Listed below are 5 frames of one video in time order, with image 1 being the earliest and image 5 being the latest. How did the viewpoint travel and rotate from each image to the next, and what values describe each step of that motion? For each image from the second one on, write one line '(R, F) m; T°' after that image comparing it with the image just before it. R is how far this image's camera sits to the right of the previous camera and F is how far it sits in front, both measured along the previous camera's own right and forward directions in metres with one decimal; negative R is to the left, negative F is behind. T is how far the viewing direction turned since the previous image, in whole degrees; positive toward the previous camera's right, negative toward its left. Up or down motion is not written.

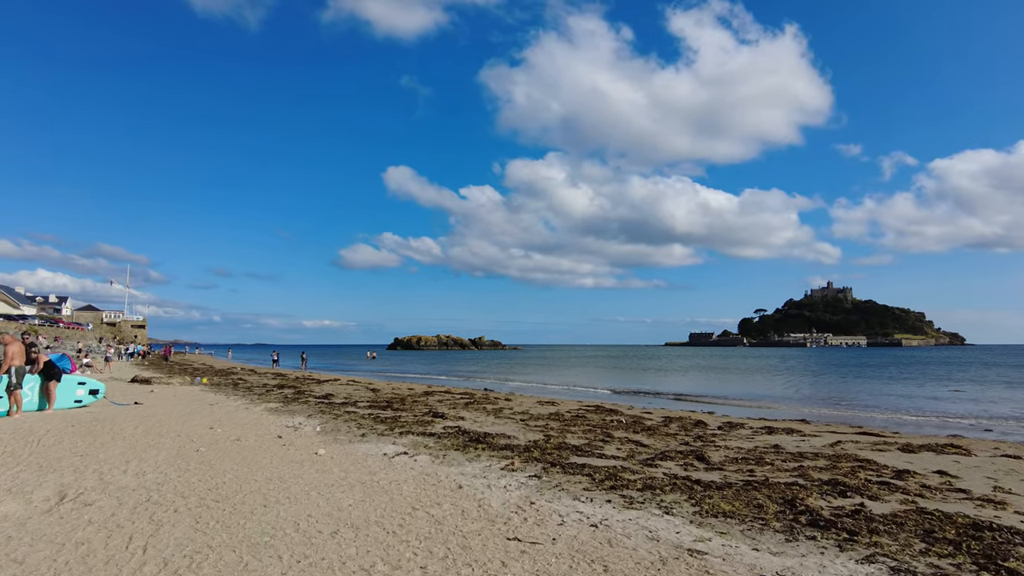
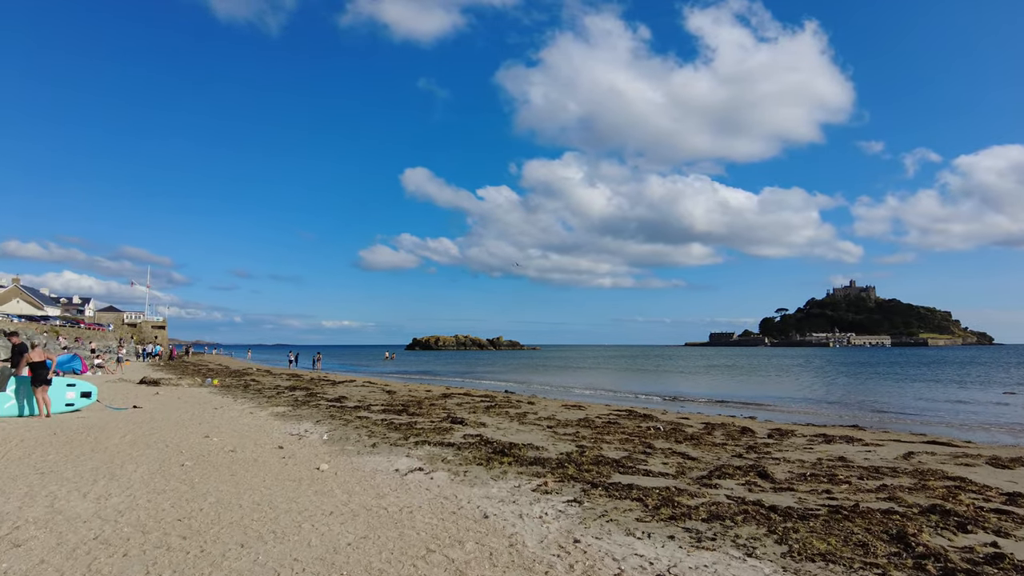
(-0.2, +1.4) m; -2°
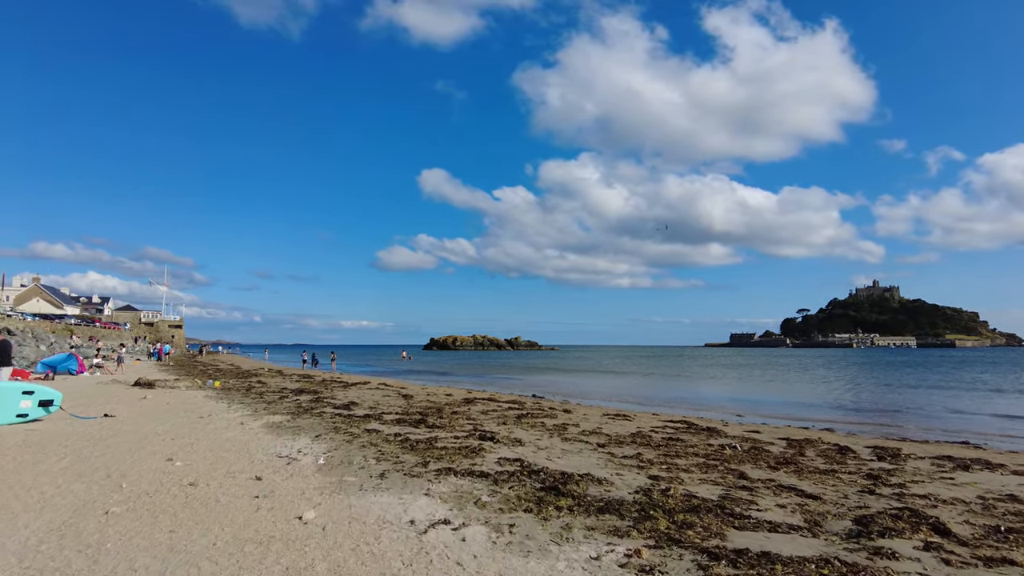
(-0.5, +2.8) m; -1°
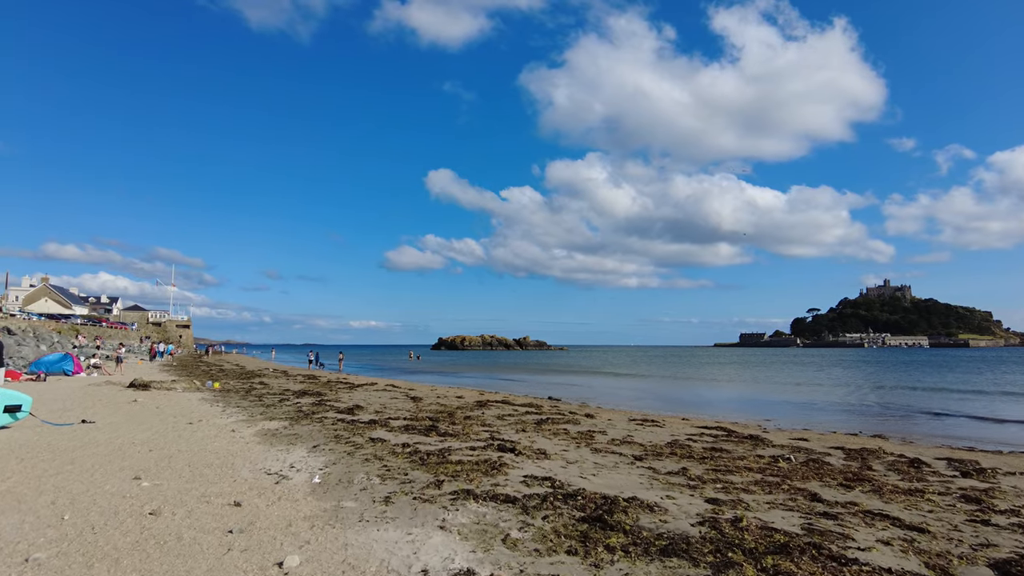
(-0.2, +1.5) m; -1°
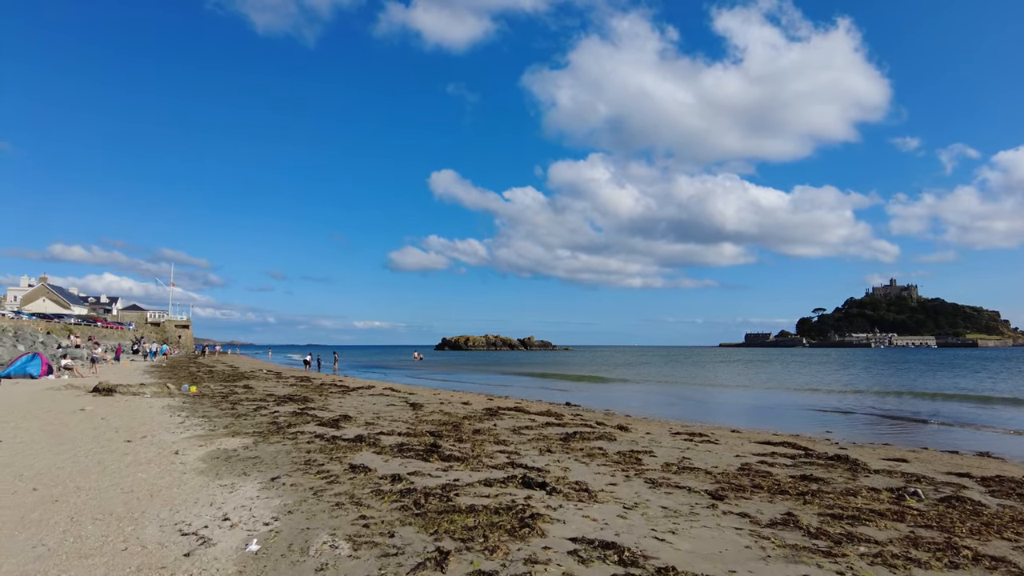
(-0.3, +2.9) m; 0°
